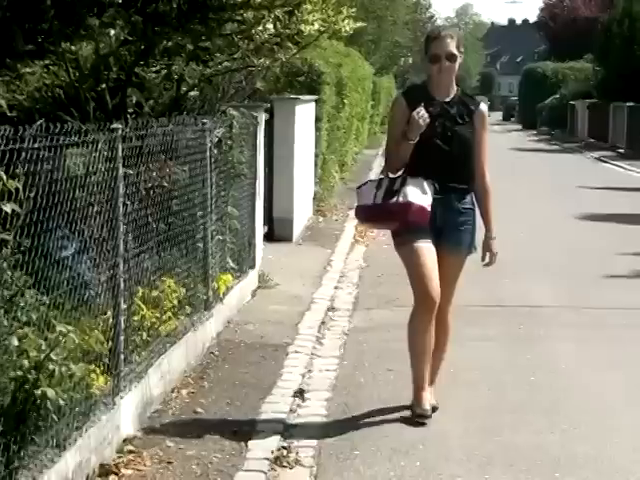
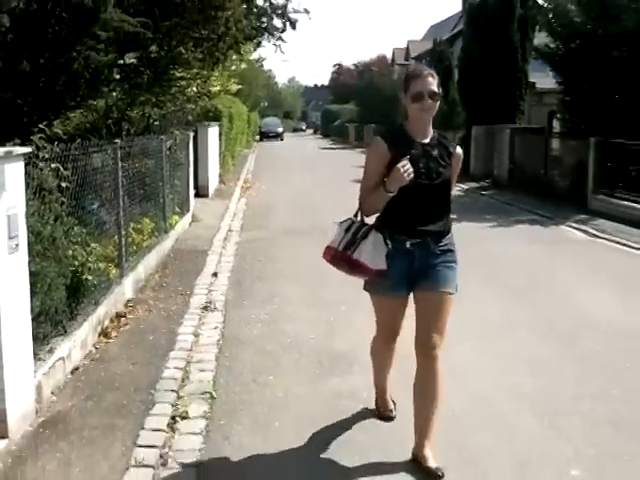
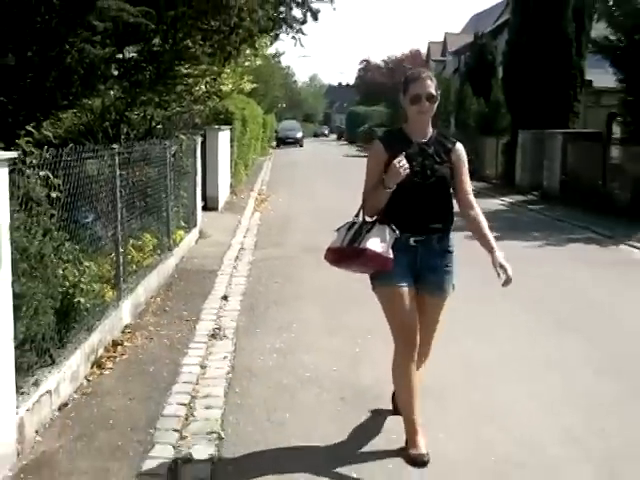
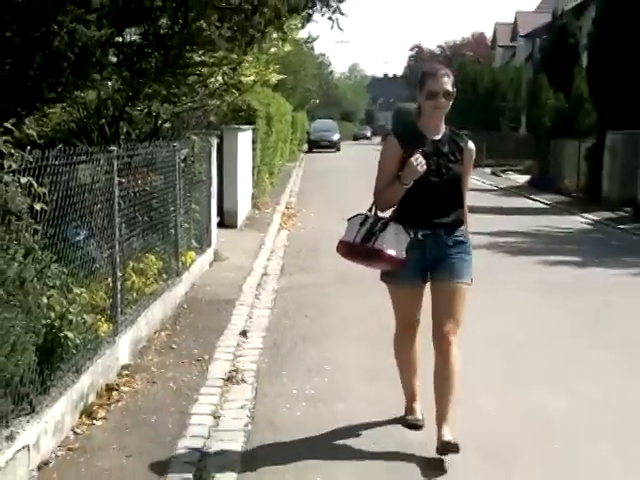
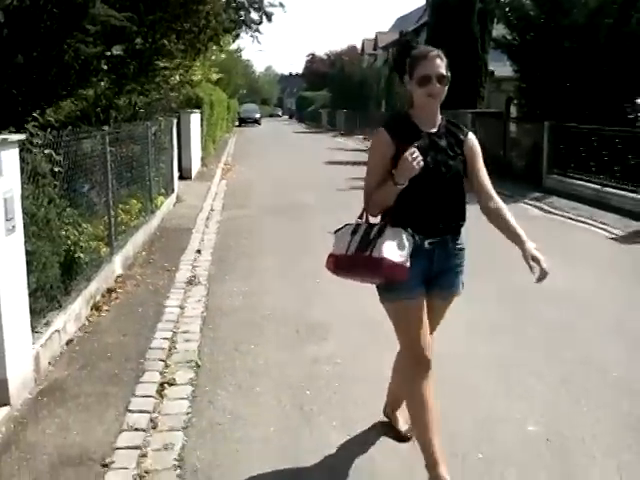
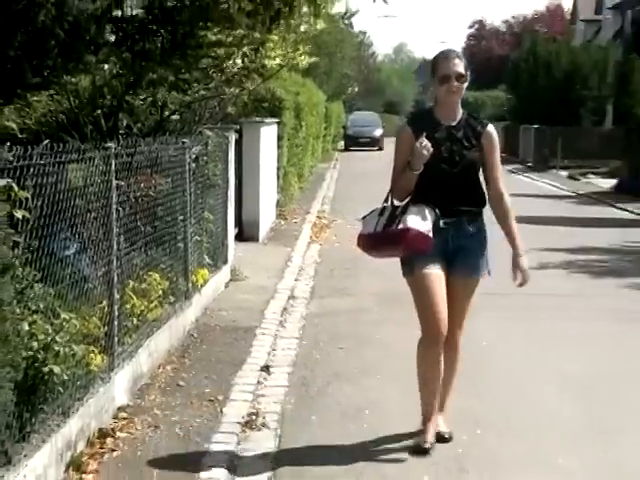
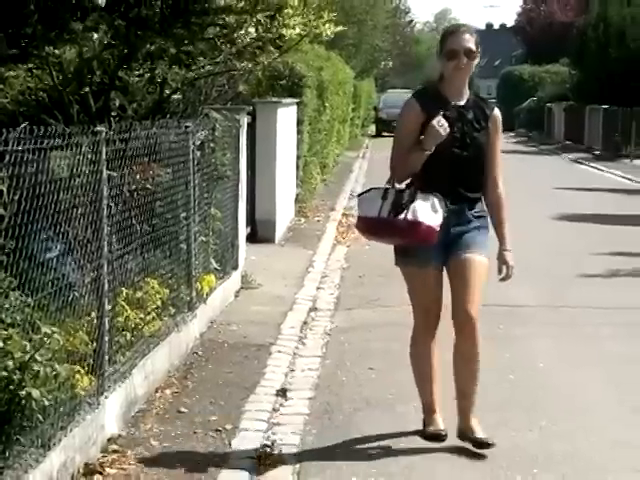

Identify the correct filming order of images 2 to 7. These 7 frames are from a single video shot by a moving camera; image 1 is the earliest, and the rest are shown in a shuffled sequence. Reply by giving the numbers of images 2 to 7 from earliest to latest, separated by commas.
7, 6, 4, 3, 2, 5
